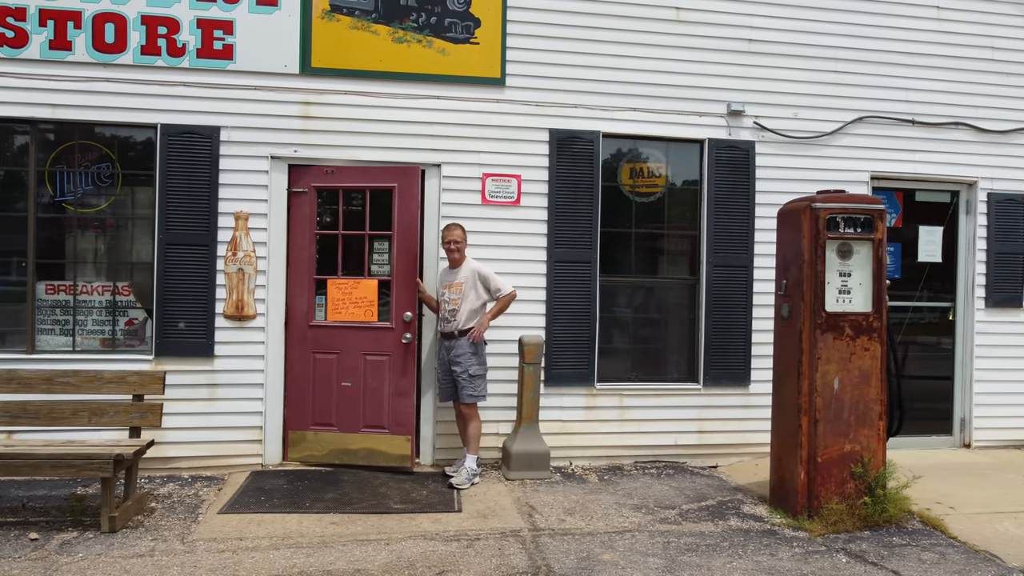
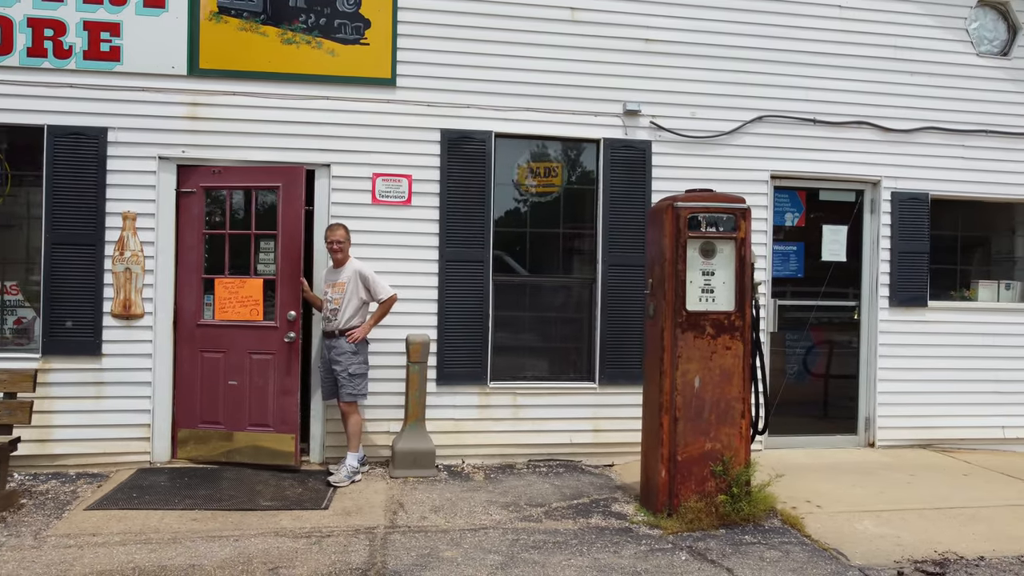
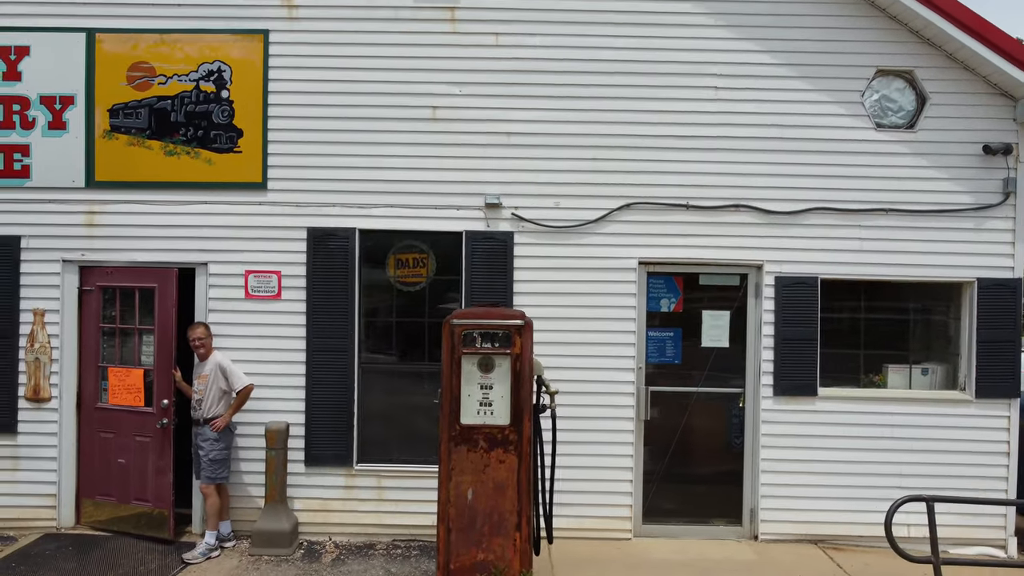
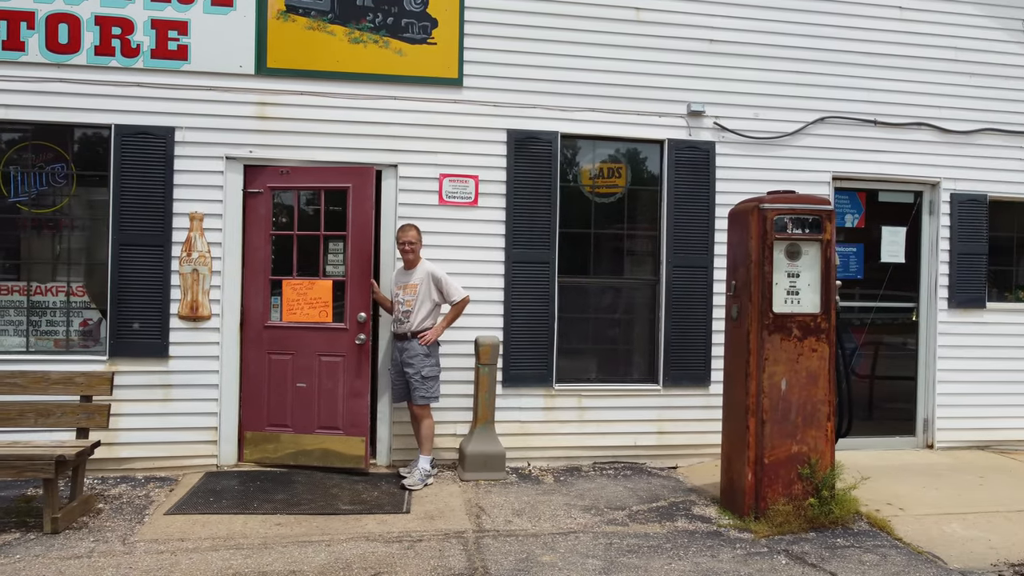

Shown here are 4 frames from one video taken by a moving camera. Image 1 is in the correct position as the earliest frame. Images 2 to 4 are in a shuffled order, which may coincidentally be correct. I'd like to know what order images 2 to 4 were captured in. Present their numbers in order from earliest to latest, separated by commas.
4, 2, 3
